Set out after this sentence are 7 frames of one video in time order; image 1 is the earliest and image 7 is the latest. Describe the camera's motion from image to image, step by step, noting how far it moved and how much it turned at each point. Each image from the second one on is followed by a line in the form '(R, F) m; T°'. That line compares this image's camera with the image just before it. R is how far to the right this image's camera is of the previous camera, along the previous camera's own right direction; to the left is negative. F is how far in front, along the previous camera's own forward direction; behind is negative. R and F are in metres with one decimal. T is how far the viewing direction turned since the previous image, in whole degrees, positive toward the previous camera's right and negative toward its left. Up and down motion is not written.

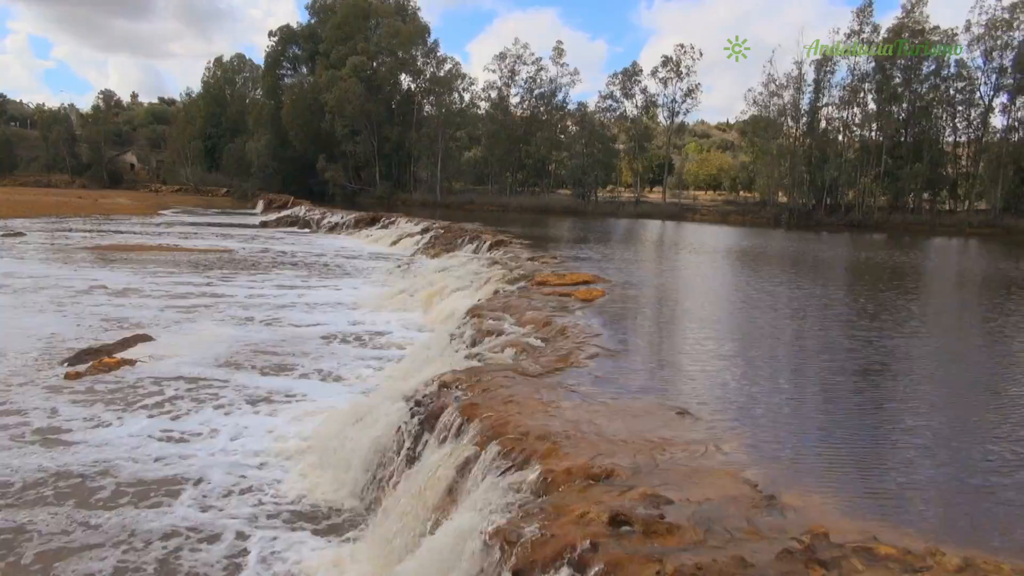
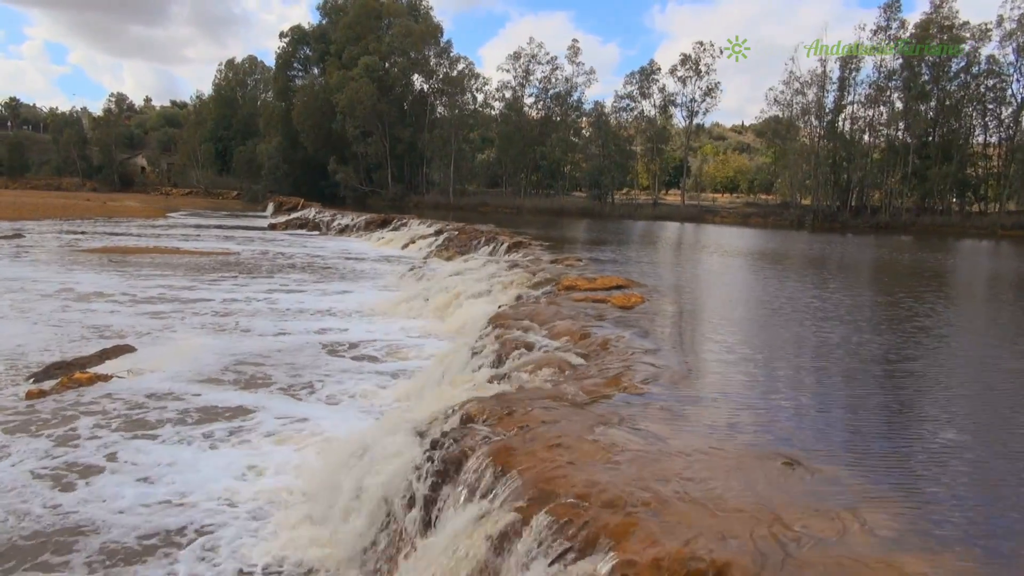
(-0.2, +1.4) m; -1°
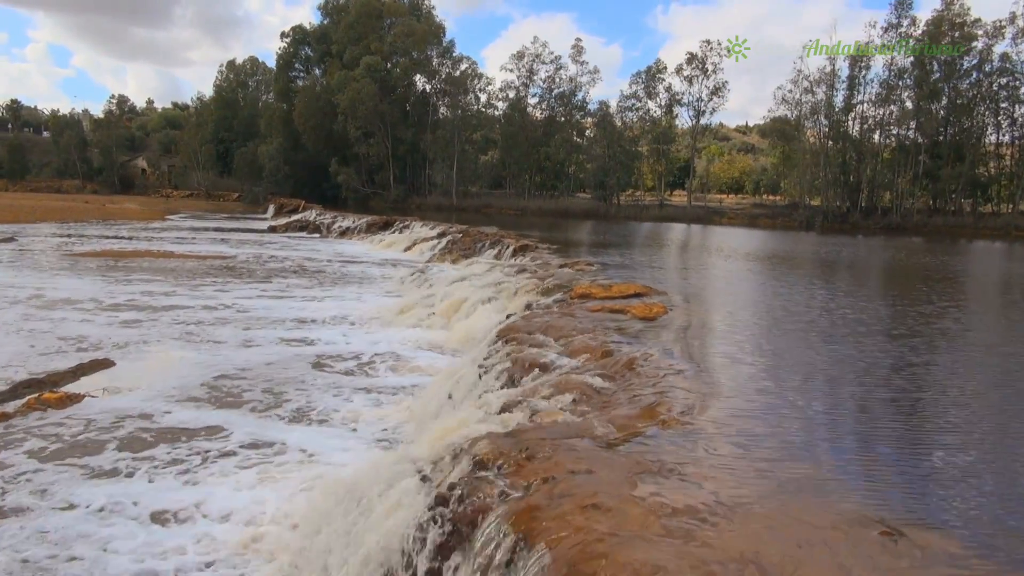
(-0.1, +0.8) m; 0°
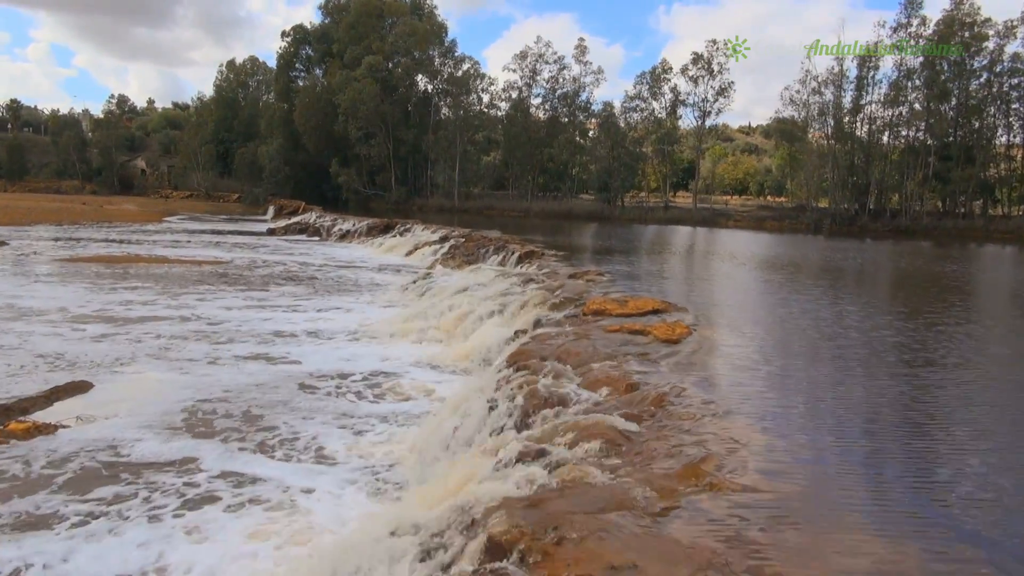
(-0.1, +0.7) m; 0°
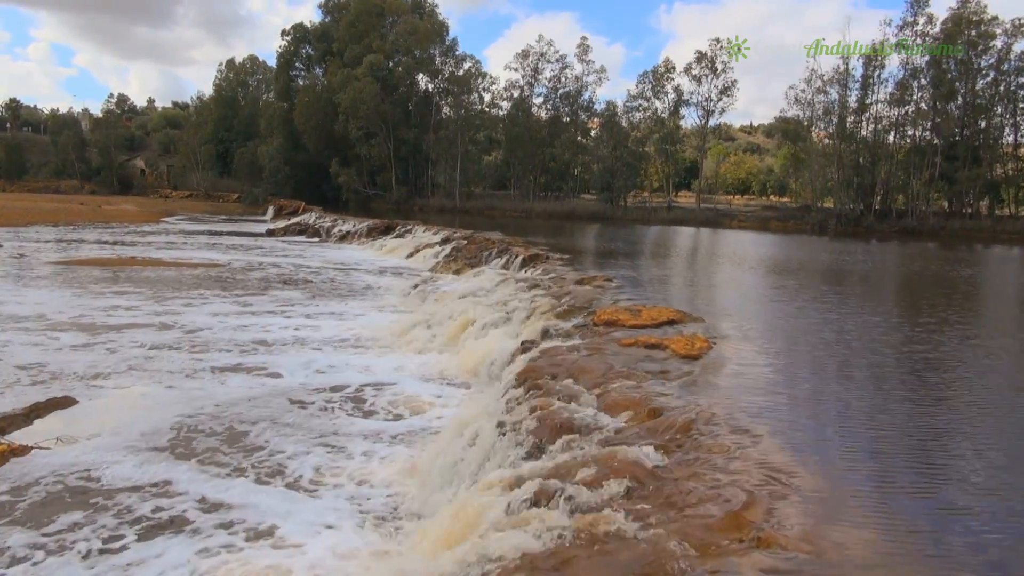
(-0.1, +0.5) m; 0°
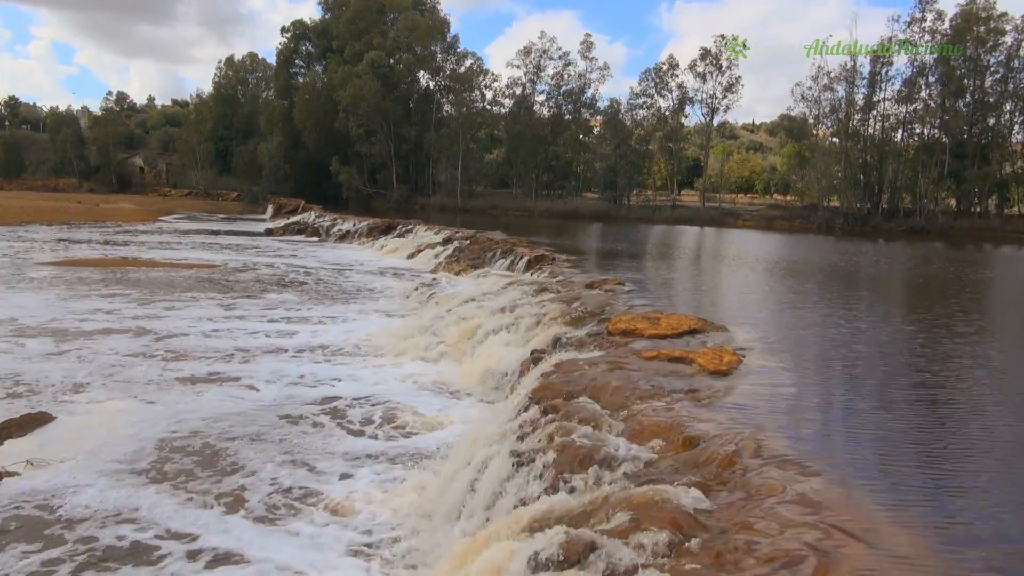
(-0.1, +0.6) m; 0°
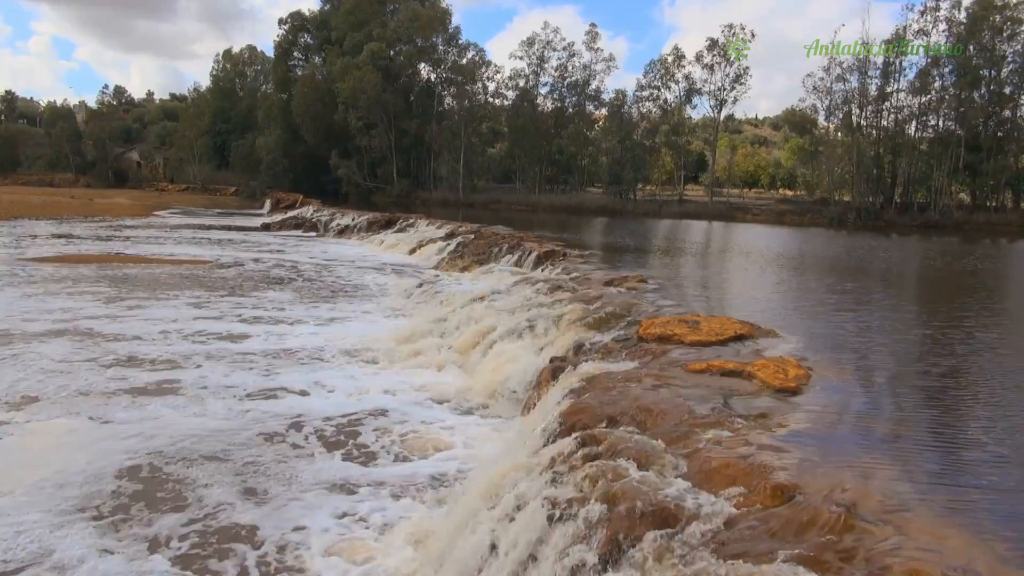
(-0.2, +1.2) m; 0°
